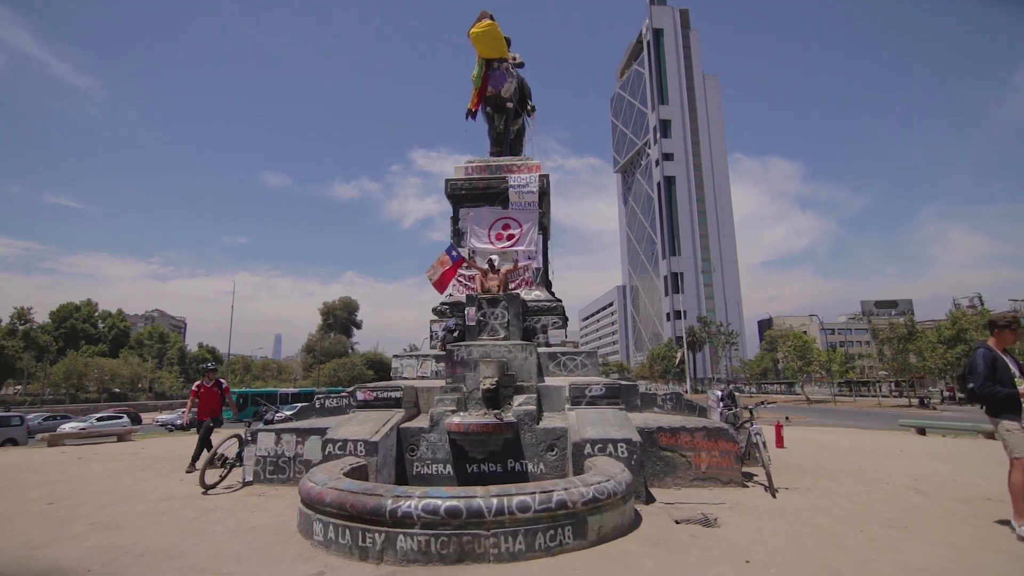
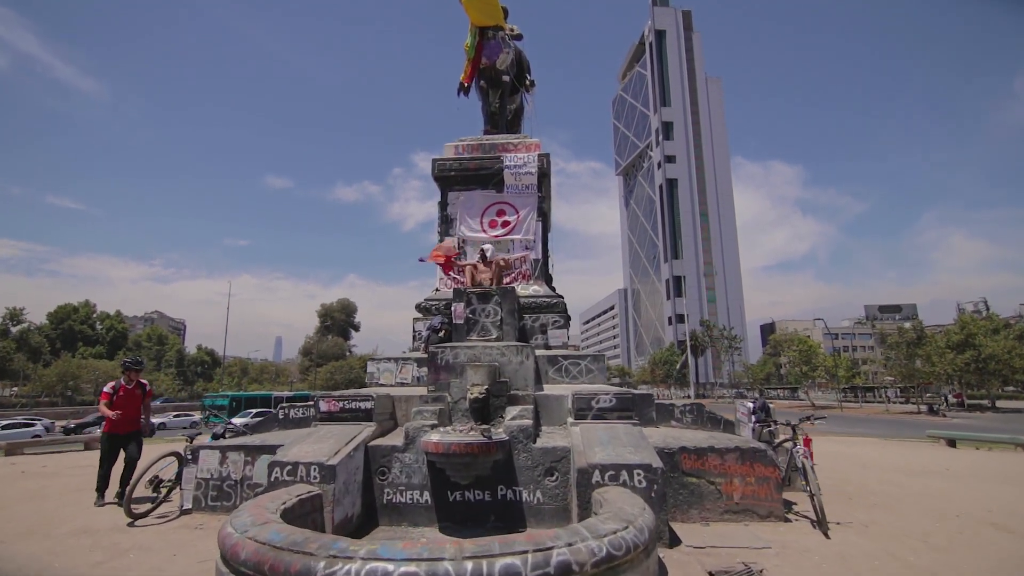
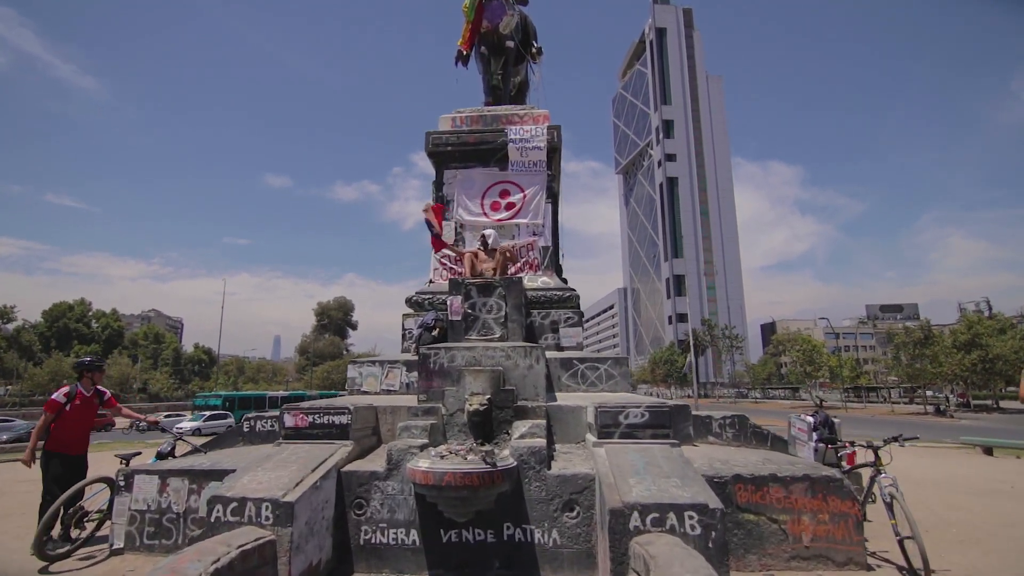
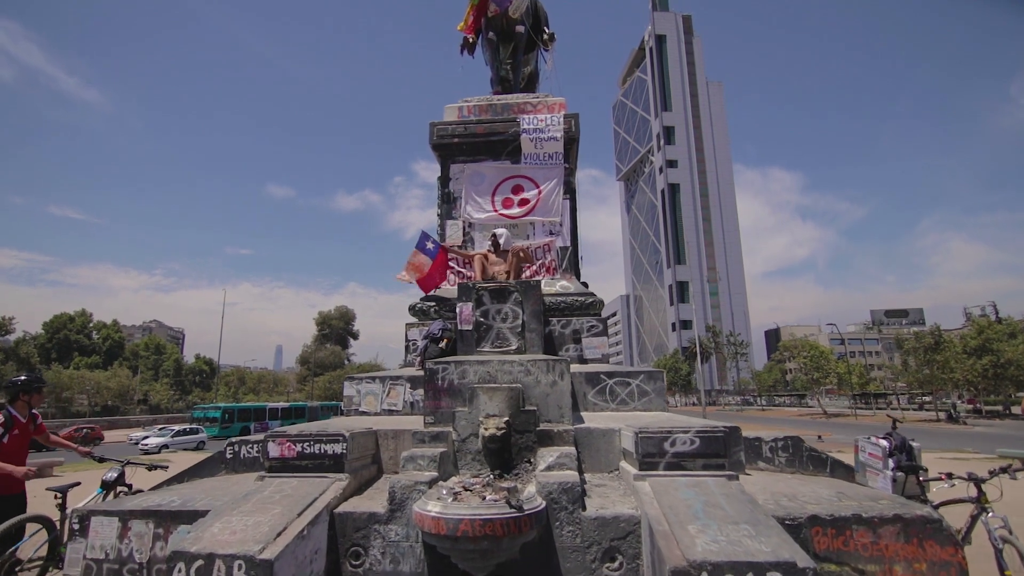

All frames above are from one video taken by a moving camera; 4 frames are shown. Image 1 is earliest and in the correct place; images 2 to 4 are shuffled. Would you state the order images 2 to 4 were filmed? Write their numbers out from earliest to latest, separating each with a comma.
2, 3, 4
